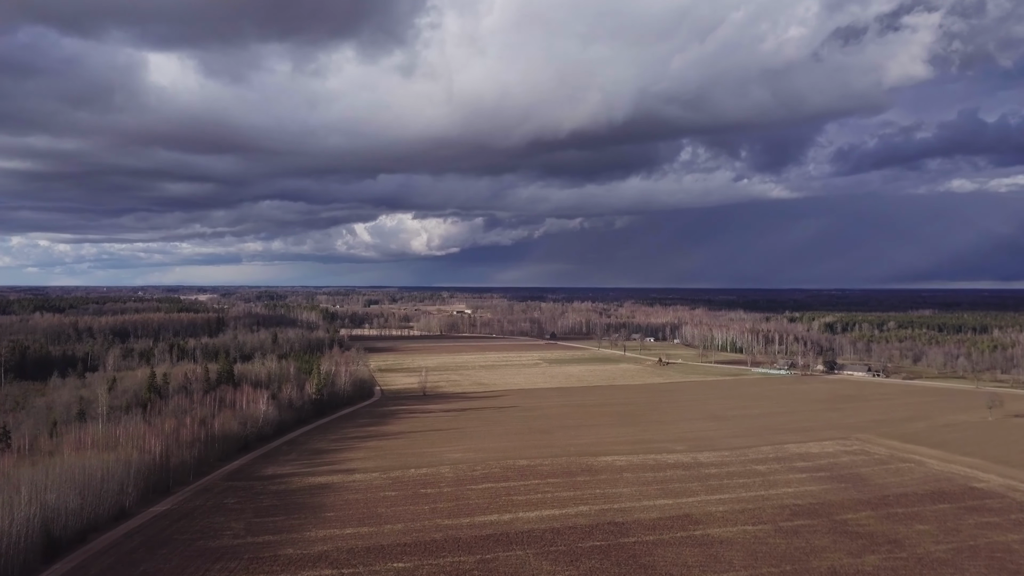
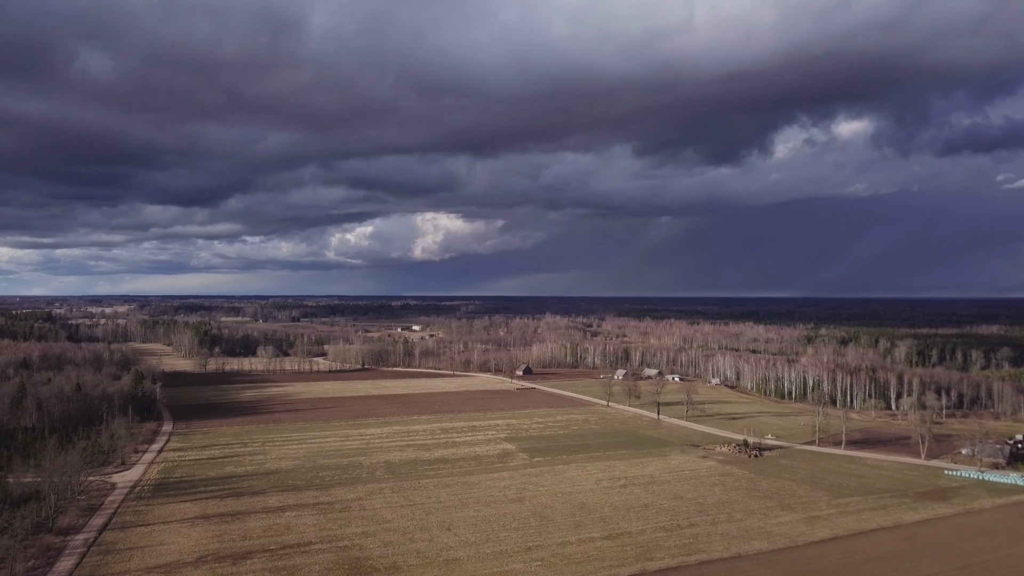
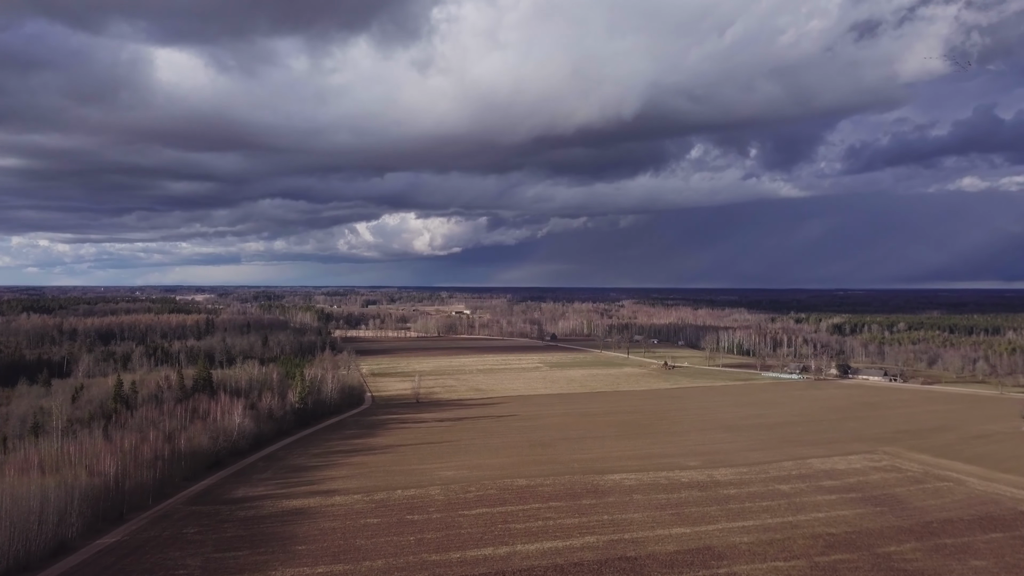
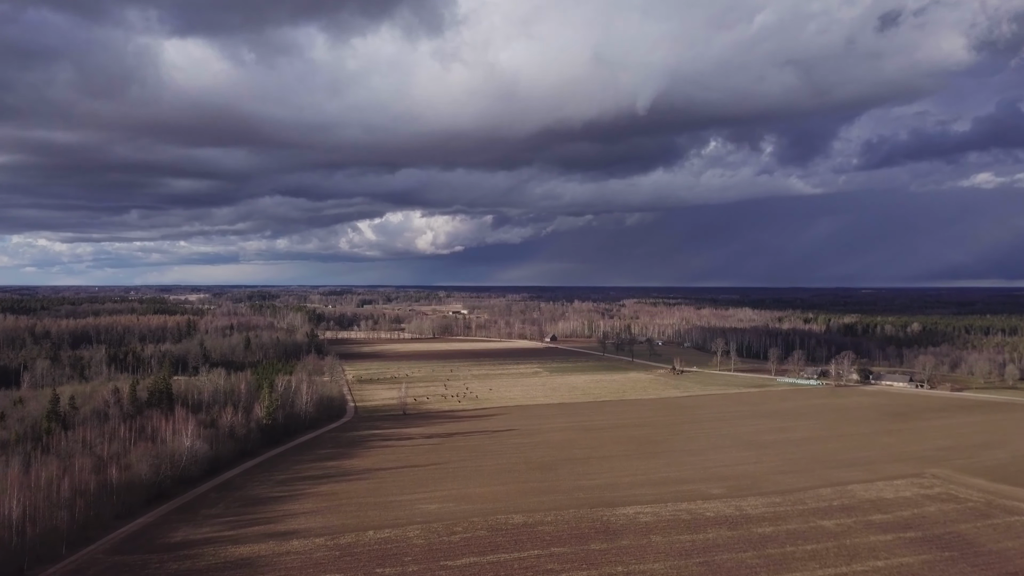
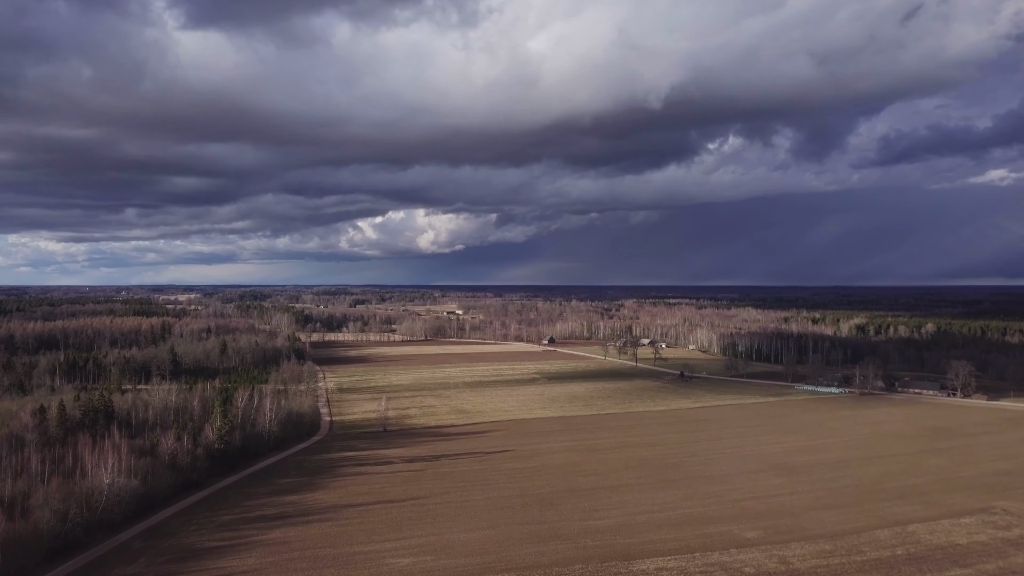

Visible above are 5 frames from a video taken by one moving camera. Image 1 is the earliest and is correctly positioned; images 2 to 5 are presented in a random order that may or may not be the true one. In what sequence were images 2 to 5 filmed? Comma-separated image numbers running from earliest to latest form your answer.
3, 4, 5, 2
